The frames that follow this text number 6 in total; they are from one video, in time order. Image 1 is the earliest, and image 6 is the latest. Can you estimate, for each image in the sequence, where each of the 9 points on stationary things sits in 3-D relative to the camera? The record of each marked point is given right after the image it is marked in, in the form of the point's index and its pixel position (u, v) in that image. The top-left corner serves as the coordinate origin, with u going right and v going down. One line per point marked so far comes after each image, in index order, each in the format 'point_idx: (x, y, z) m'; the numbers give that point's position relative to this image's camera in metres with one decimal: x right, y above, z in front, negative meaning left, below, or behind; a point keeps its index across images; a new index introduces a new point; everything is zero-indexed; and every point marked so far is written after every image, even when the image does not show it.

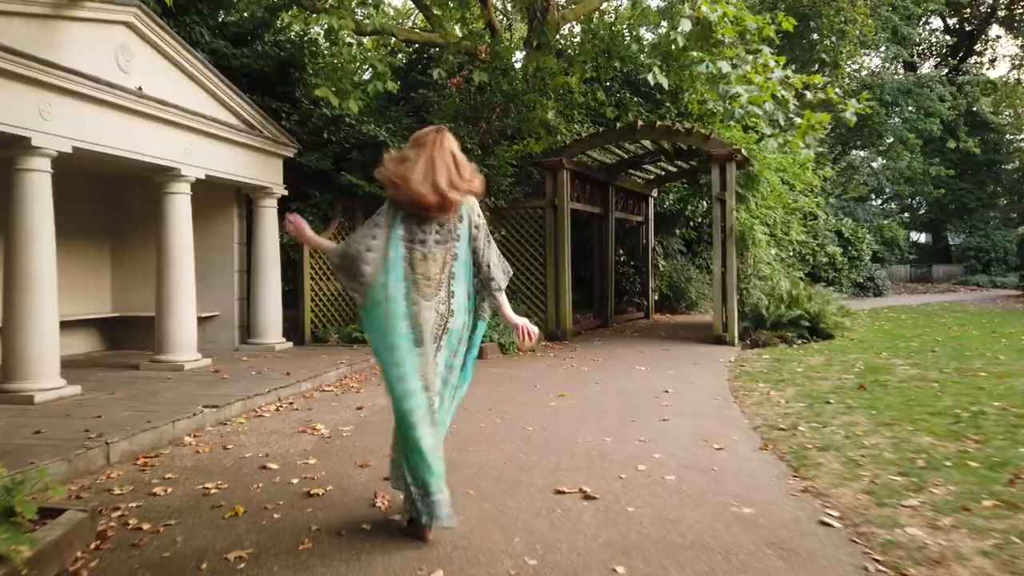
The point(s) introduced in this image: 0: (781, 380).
0: (+2.6, -0.9, +7.2) m
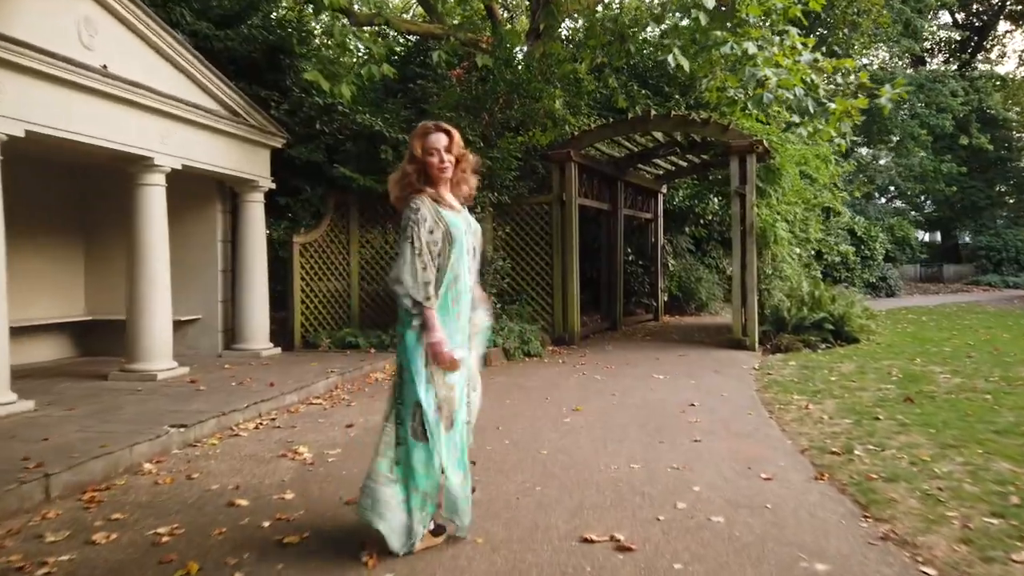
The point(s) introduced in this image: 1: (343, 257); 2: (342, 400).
0: (+2.6, -0.9, +6.6) m
1: (-2.2, +0.4, +9.7) m
2: (-1.4, -0.9, +6.3) m
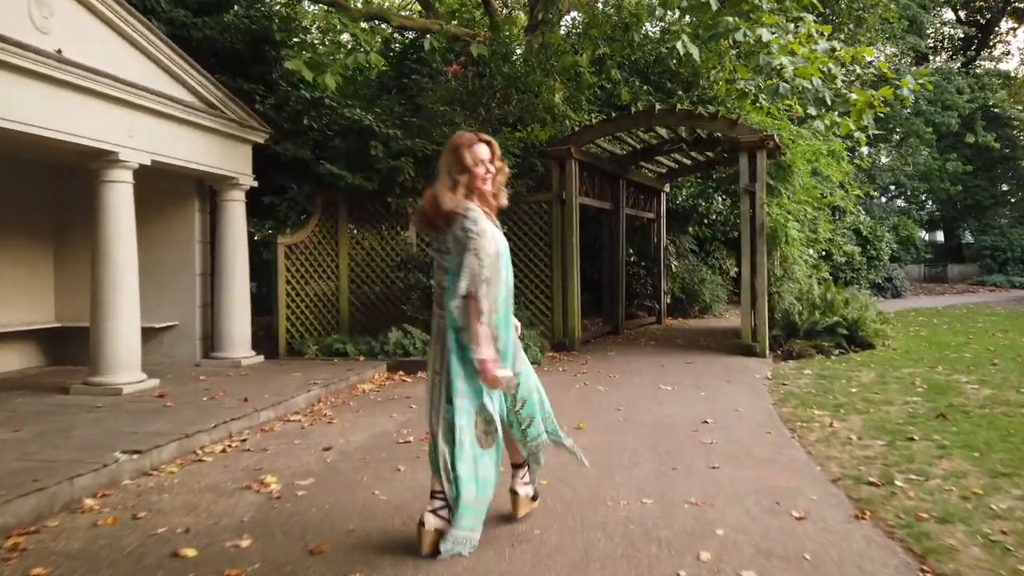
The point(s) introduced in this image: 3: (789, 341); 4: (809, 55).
0: (+2.6, -0.9, +6.0) m
1: (-2.2, +0.4, +9.1) m
2: (-1.4, -1.0, +5.7) m
3: (+3.5, -0.7, +9.6) m
4: (+2.8, +2.2, +7.2) m
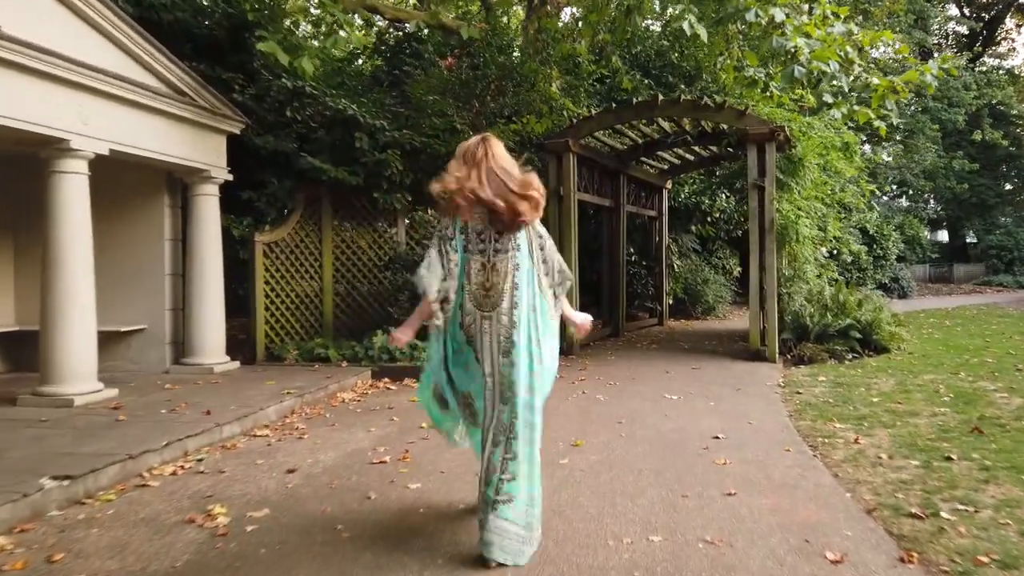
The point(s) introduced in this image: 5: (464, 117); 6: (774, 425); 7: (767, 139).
0: (+2.5, -1.0, +5.5) m
1: (-2.3, +0.4, +8.6) m
2: (-1.5, -1.0, +5.2) m
3: (+3.5, -0.7, +9.1) m
4: (+2.8, +2.2, +6.7) m
5: (-0.7, +2.3, +10.1) m
6: (+1.9, -1.0, +5.3) m
7: (+2.9, +1.7, +8.6) m
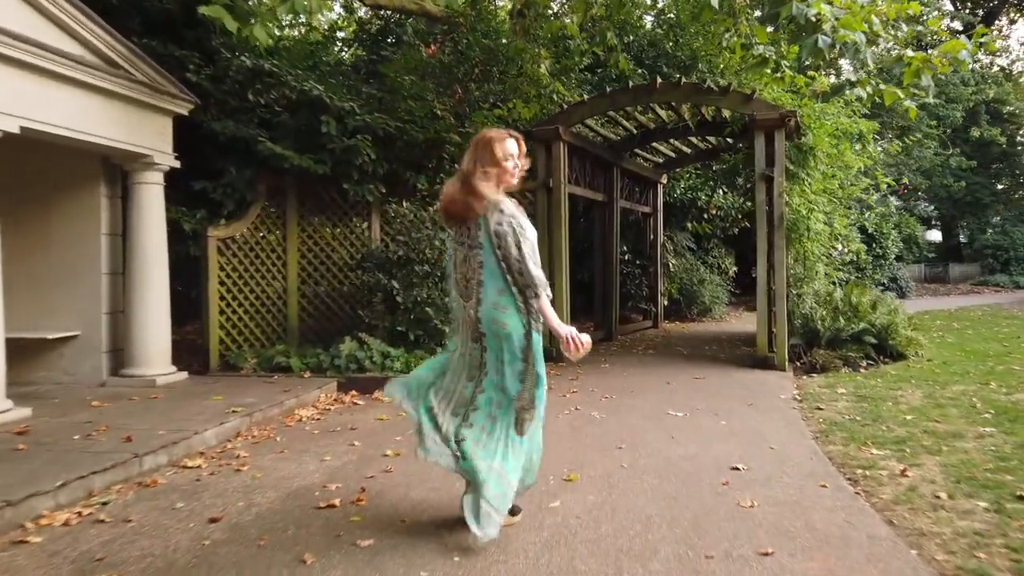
0: (+2.4, -1.0, +4.7) m
1: (-2.4, +0.4, +7.8) m
2: (-1.6, -1.0, +4.4) m
3: (+3.3, -0.7, +8.3) m
4: (+2.6, +2.2, +5.9) m
5: (-0.8, +2.3, +9.3) m
6: (+1.7, -1.0, +4.5) m
7: (+2.8, +1.7, +7.9) m
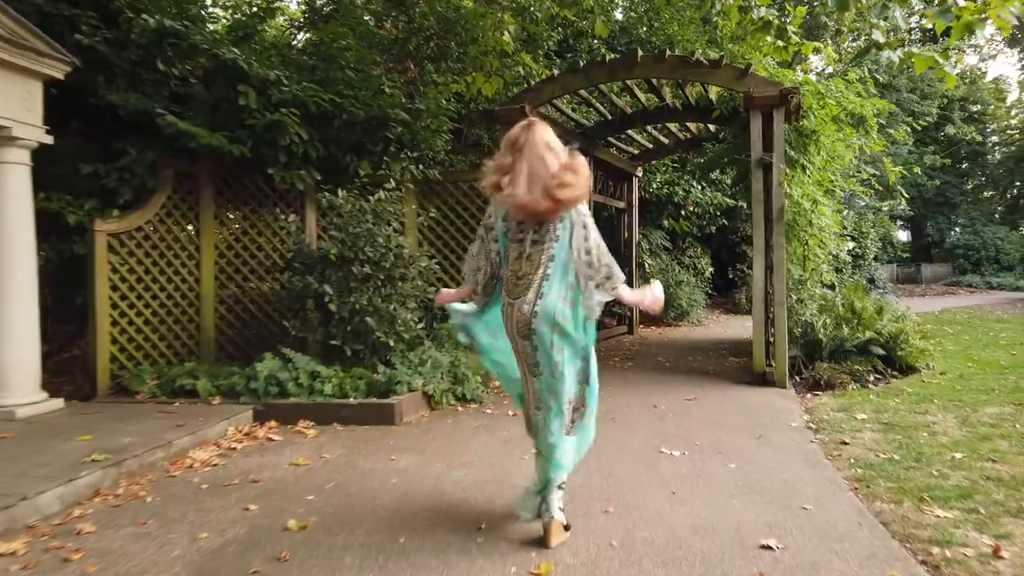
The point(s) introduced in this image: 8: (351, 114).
0: (+2.2, -1.0, +3.7) m
1: (-2.8, +0.3, +6.5) m
2: (-1.8, -1.1, +3.1) m
3: (+2.9, -0.7, +7.3) m
4: (+2.4, +2.2, +4.9) m
5: (-1.3, +2.2, +8.0) m
6: (+1.5, -1.0, +3.4) m
7: (+2.4, +1.7, +6.8) m
8: (-1.5, +1.6, +6.8) m
